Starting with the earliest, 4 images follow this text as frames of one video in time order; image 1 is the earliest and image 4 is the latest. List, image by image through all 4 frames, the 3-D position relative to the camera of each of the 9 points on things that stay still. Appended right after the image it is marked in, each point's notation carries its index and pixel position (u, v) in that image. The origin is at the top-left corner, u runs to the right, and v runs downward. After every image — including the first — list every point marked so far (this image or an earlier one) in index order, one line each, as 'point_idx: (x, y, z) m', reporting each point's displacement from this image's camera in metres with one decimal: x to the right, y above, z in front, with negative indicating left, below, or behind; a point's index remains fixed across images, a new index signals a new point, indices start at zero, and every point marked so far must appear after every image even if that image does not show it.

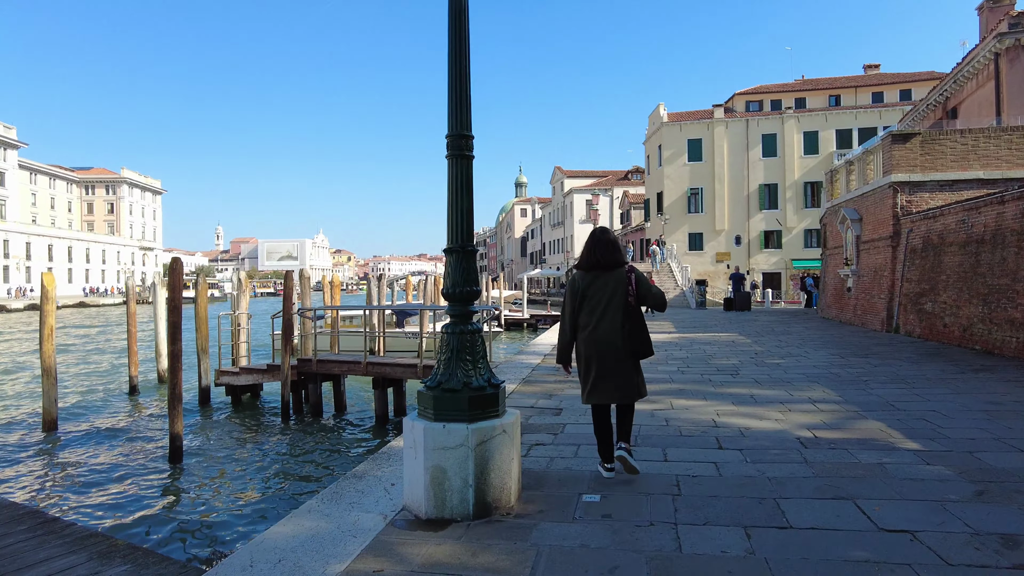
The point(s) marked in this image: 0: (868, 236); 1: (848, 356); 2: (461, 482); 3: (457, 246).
0: (+9.0, +1.3, +16.2) m
1: (+5.6, -1.1, +10.6) m
2: (-0.3, -1.1, +3.7) m
3: (-0.3, +0.3, +4.0) m
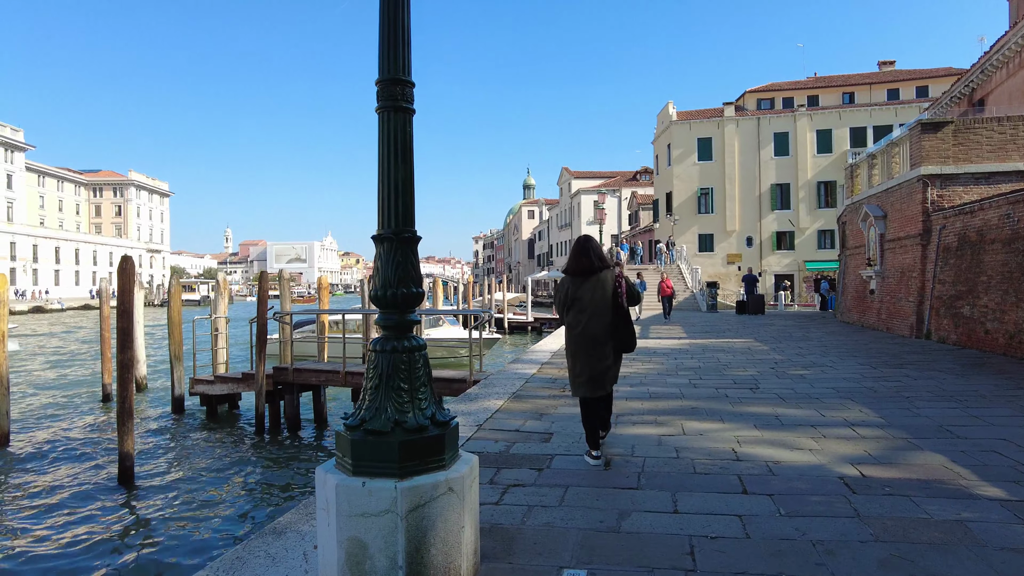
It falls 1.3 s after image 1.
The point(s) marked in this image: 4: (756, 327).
0: (+8.9, +1.3, +15.0) m
1: (+5.4, -1.2, +9.5) m
2: (-0.5, -1.1, +2.7) m
3: (-0.6, +0.3, +2.9) m
4: (+7.1, -1.1, +18.8) m
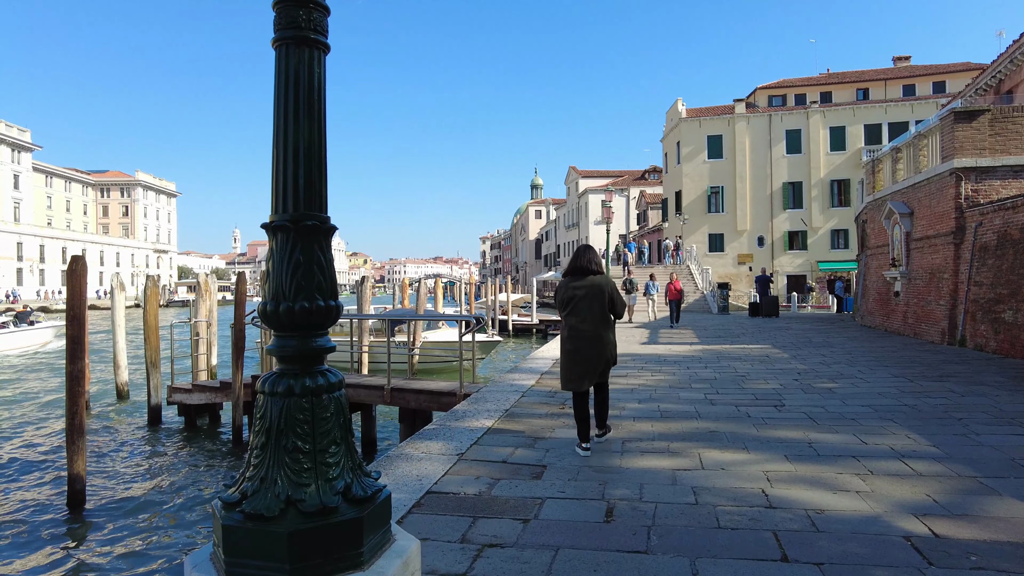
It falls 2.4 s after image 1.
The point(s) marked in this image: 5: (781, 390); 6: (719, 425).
0: (+8.9, +1.2, +14.0) m
1: (+5.4, -1.2, +8.5) m
2: (-0.7, -1.2, +1.8) m
3: (-0.7, +0.2, +2.0) m
4: (+7.2, -1.2, +17.8) m
5: (+3.5, -1.3, +8.2) m
6: (+2.0, -1.3, +6.3) m
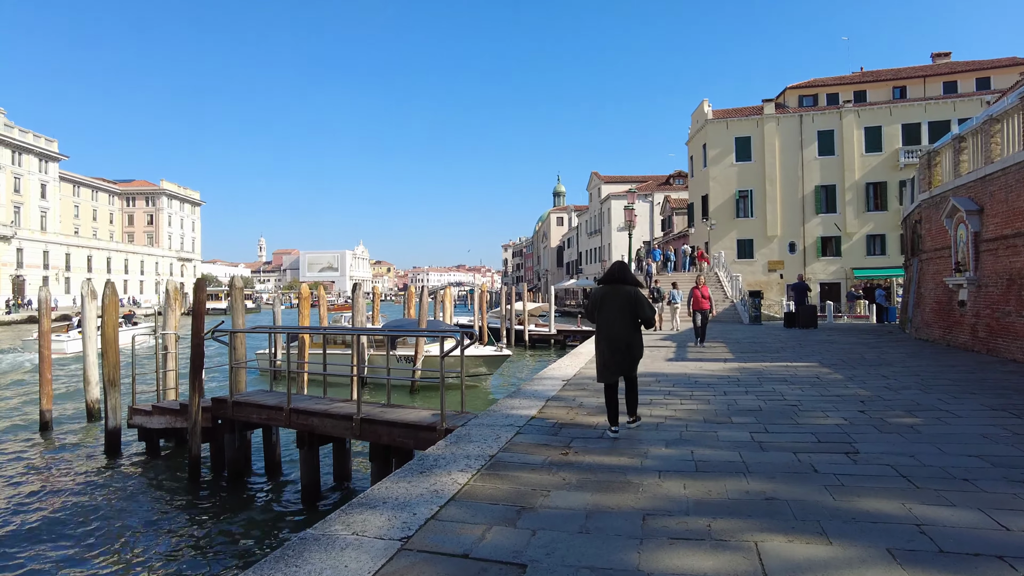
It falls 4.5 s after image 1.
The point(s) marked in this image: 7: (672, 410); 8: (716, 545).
0: (+9.1, +1.1, +12.0) m
1: (+5.3, -1.3, +6.6) m
2: (-1.0, -1.2, +0.1) m
3: (-1.0, +0.2, +0.4) m
4: (+7.5, -1.4, +15.9) m
5: (+3.4, -1.4, +6.5) m
6: (+1.9, -1.4, +4.6) m
7: (+1.9, -1.4, +7.6) m
8: (+1.1, -1.4, +3.6) m
